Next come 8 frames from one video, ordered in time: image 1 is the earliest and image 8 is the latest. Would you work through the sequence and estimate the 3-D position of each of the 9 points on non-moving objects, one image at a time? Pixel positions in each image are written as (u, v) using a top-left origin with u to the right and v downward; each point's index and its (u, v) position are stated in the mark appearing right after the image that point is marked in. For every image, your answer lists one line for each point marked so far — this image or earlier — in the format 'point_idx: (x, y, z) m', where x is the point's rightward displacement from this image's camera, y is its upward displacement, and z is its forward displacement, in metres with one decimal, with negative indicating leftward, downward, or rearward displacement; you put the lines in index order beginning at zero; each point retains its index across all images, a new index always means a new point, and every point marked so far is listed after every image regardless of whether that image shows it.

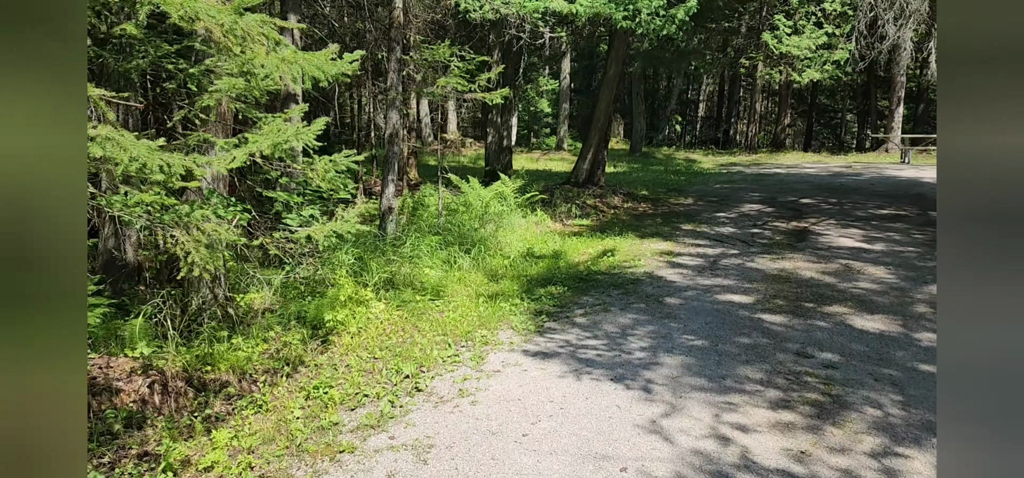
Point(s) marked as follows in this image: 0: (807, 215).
0: (+4.1, +0.3, +9.6) m
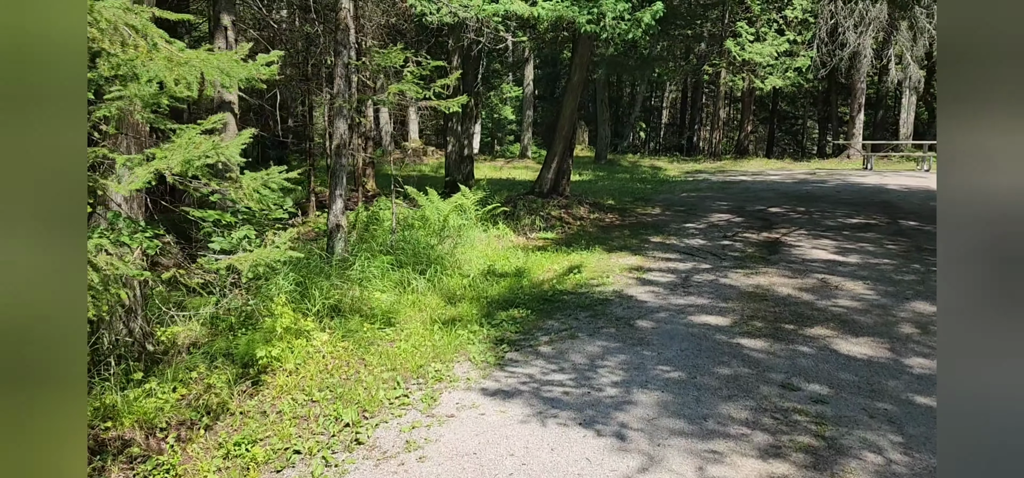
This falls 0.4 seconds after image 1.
0: (+3.6, +0.2, +9.3) m
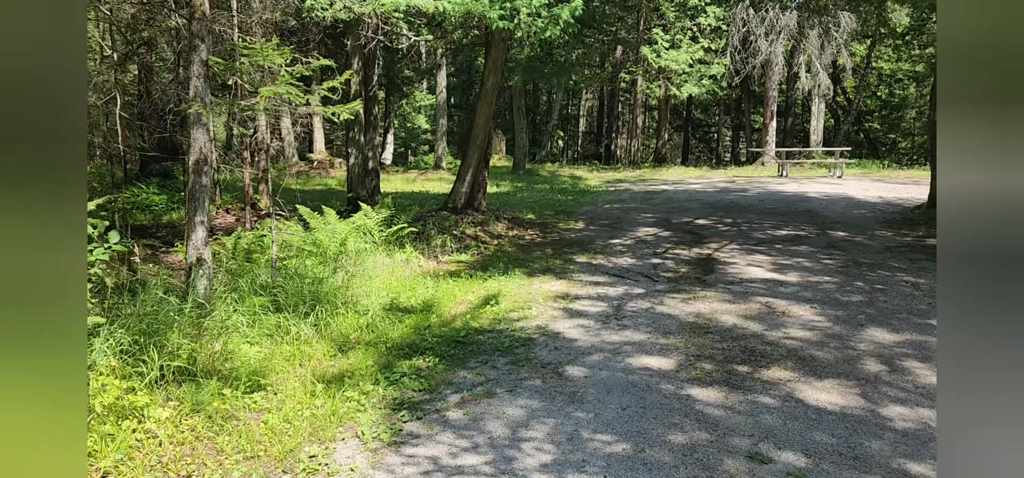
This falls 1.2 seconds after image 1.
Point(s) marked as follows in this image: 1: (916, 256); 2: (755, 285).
0: (+2.5, 0.0, +8.7) m
1: (+4.5, -0.2, +7.7) m
2: (+2.2, -0.4, +6.3) m
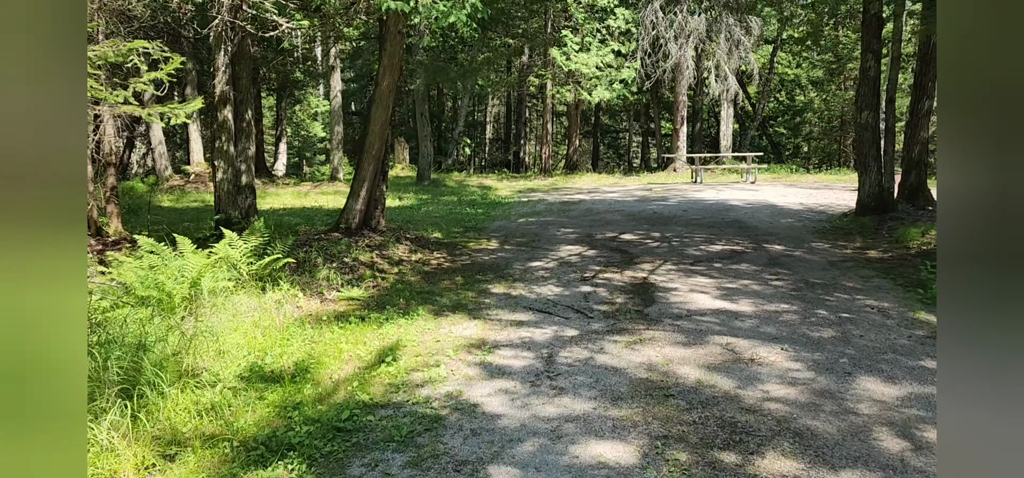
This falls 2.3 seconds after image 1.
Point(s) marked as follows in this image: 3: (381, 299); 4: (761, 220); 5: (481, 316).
0: (+1.4, -0.2, +7.7) m
1: (+3.6, -0.4, +7.0) m
2: (+1.5, -0.6, +5.3) m
3: (-1.2, -0.5, +6.2) m
4: (+3.7, +0.3, +10.2) m
5: (-0.3, -0.6, +5.7) m
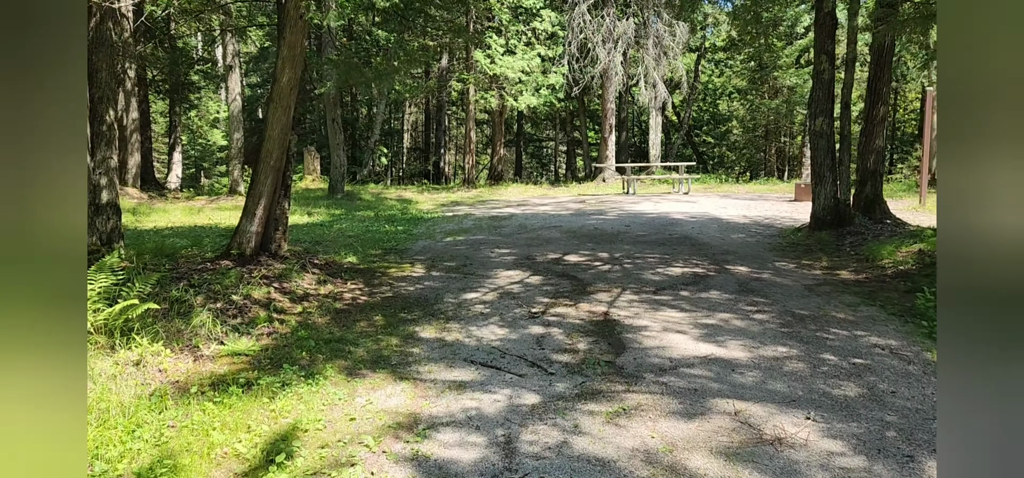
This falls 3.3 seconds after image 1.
0: (+0.7, -0.5, +6.6) m
1: (+3.0, -0.5, +6.1) m
2: (+1.1, -0.8, +4.2) m
3: (-1.6, -0.8, +4.8) m
4: (+2.7, 0.0, +9.4) m
5: (-0.7, -0.9, +4.4) m
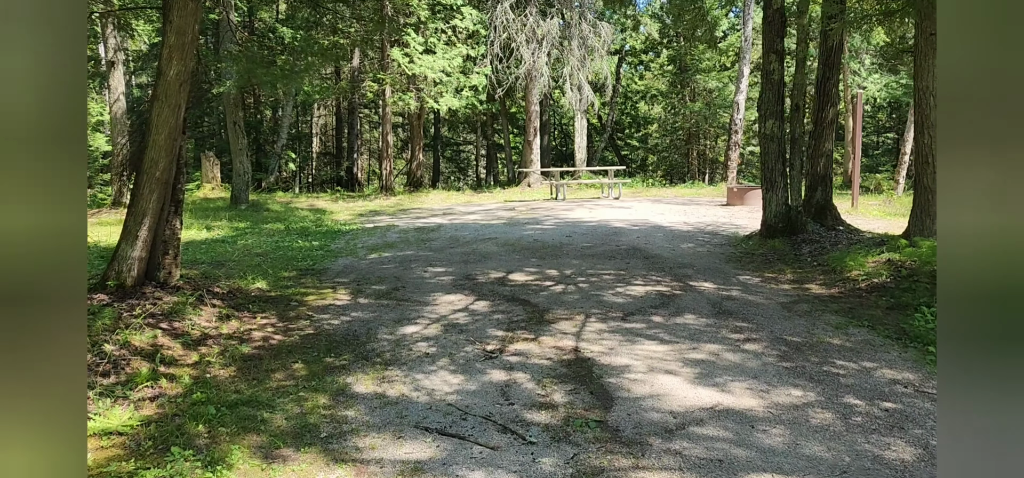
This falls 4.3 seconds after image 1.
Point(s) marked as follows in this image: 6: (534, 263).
0: (+0.3, -0.6, +5.7) m
1: (+2.6, -0.7, +5.5) m
2: (+1.0, -1.0, +3.4) m
3: (-1.8, -1.0, +3.6) m
4: (+1.9, -0.1, +8.7) m
5: (-0.8, -1.0, +3.3) m
6: (+0.2, -0.3, +7.9) m
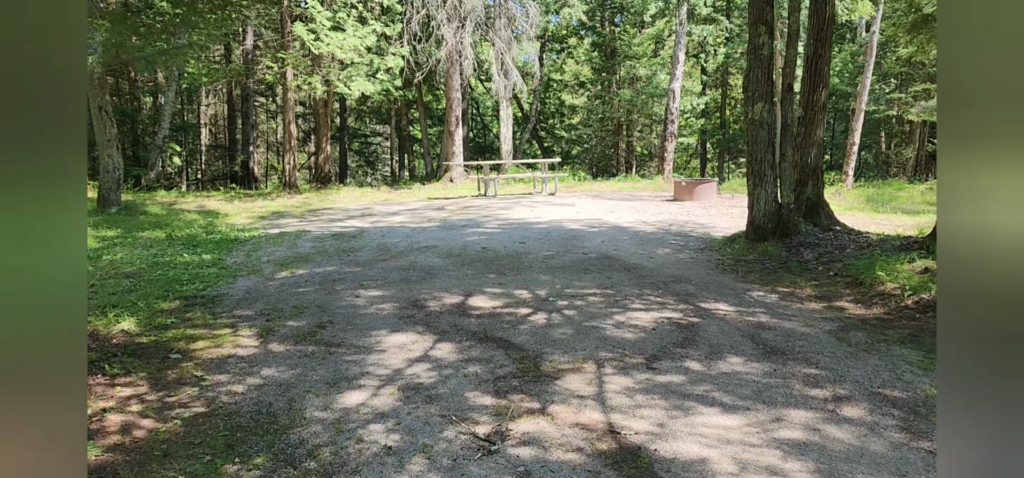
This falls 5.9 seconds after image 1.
0: (+0.2, -0.7, +4.2) m
1: (+2.5, -0.7, +4.3) m
2: (+1.2, -1.1, +1.9) m
3: (-1.6, -1.2, +1.8) m
4: (+1.4, -0.2, +7.4) m
5: (-0.6, -1.2, +1.6) m
6: (-0.2, -0.4, +6.3) m
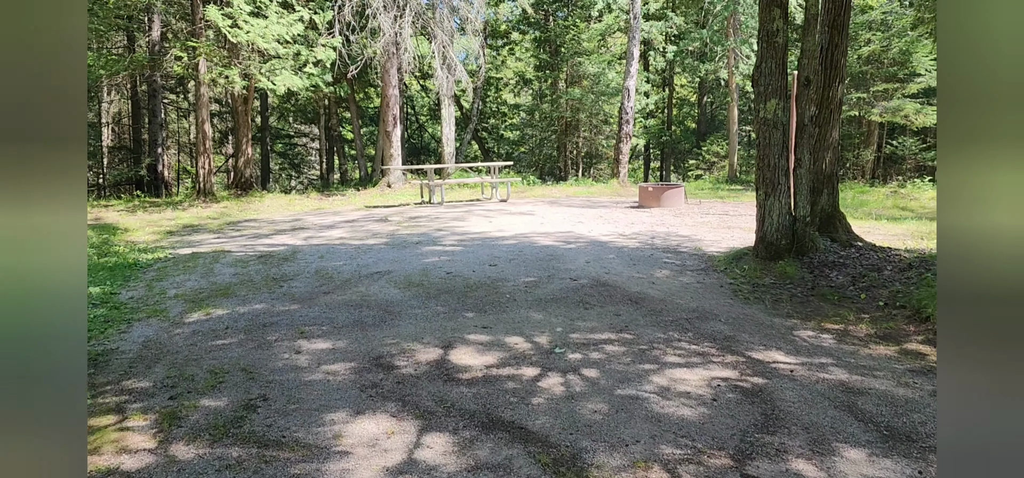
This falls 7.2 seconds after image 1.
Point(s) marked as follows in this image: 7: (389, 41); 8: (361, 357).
0: (+0.3, -1.0, +2.8) m
1: (+2.6, -0.9, +3.2) m
2: (+1.6, -1.3, +0.7) m
3: (-1.2, -1.4, +0.3) m
4: (+1.1, -0.4, +6.1) m
5: (-0.2, -1.4, +0.2) m
6: (-0.3, -0.6, +5.0) m
7: (-2.3, +3.9, +13.3) m
8: (-1.0, -0.7, +4.3) m
